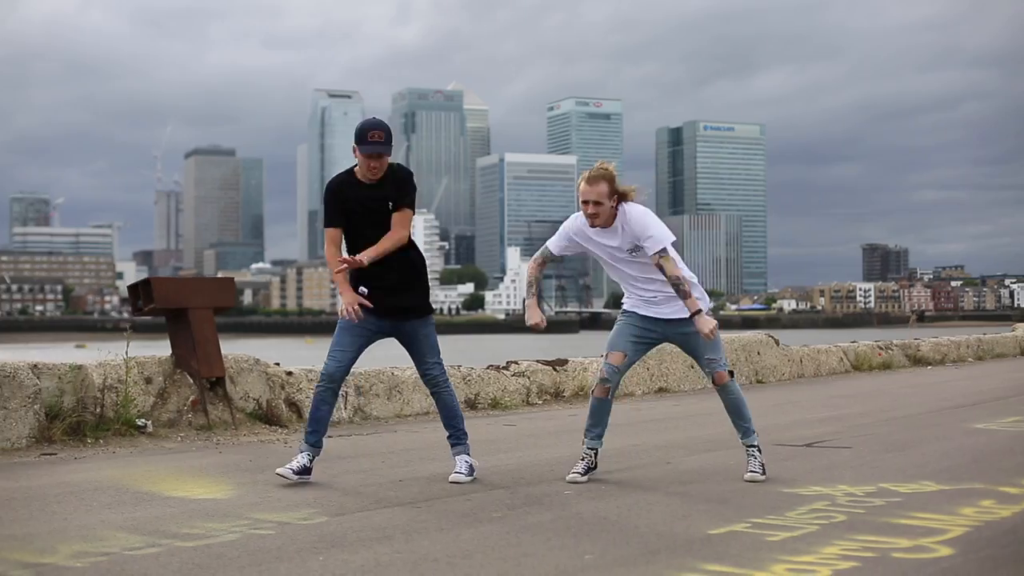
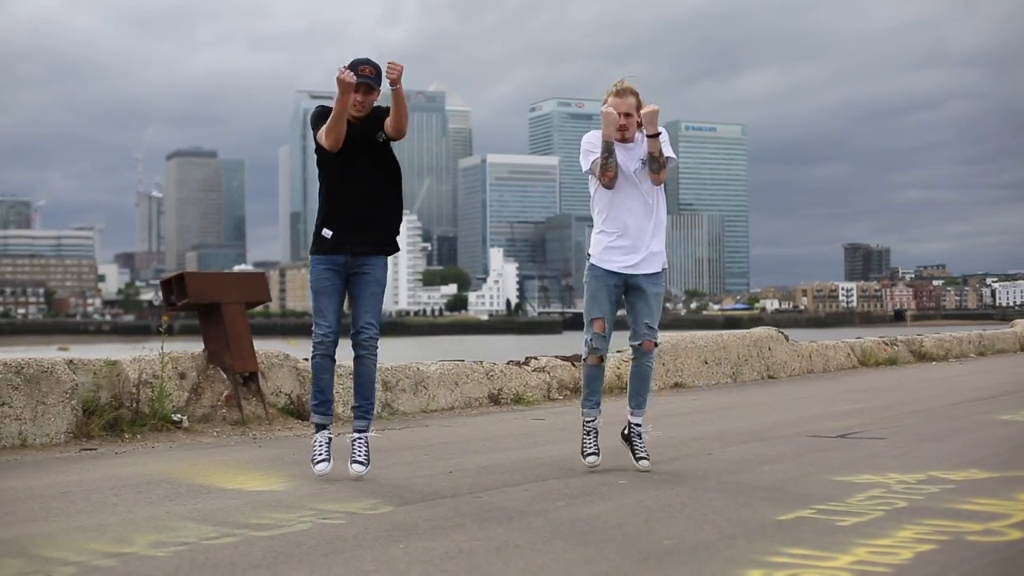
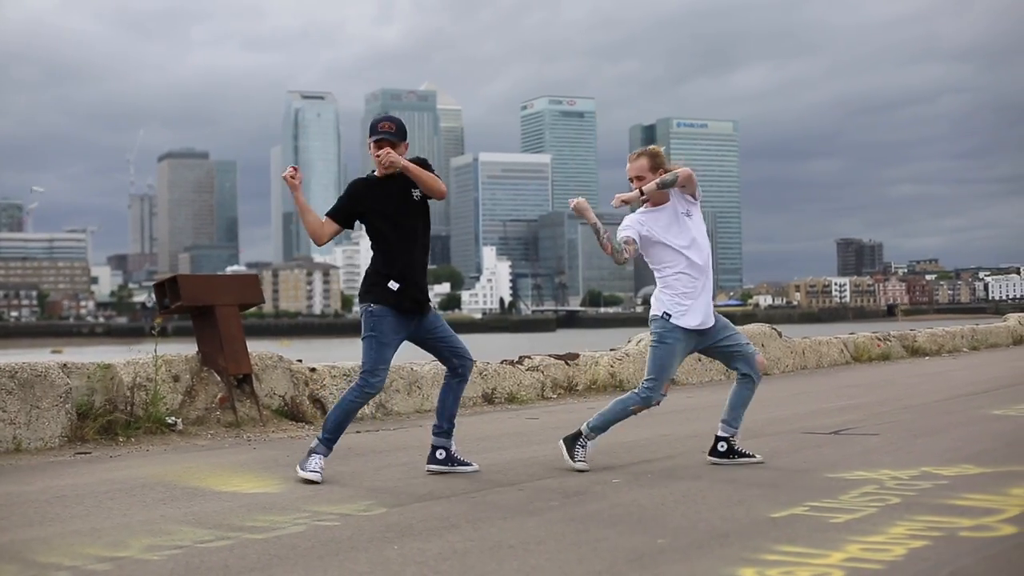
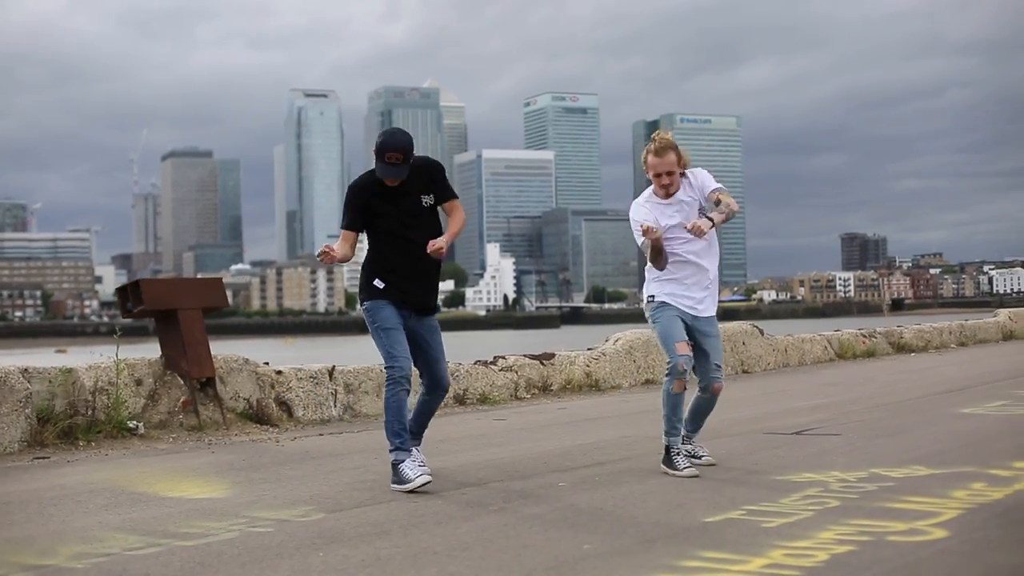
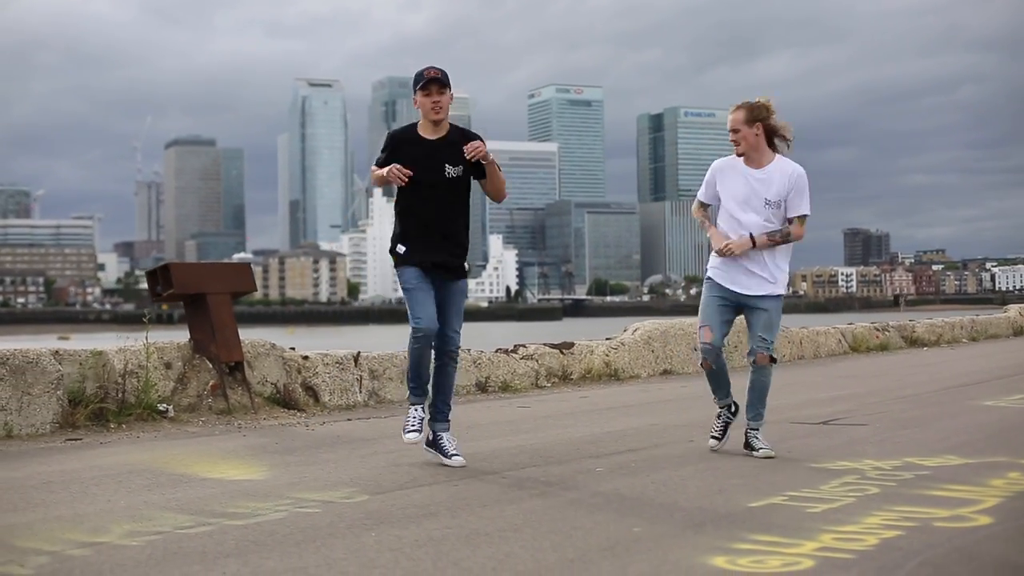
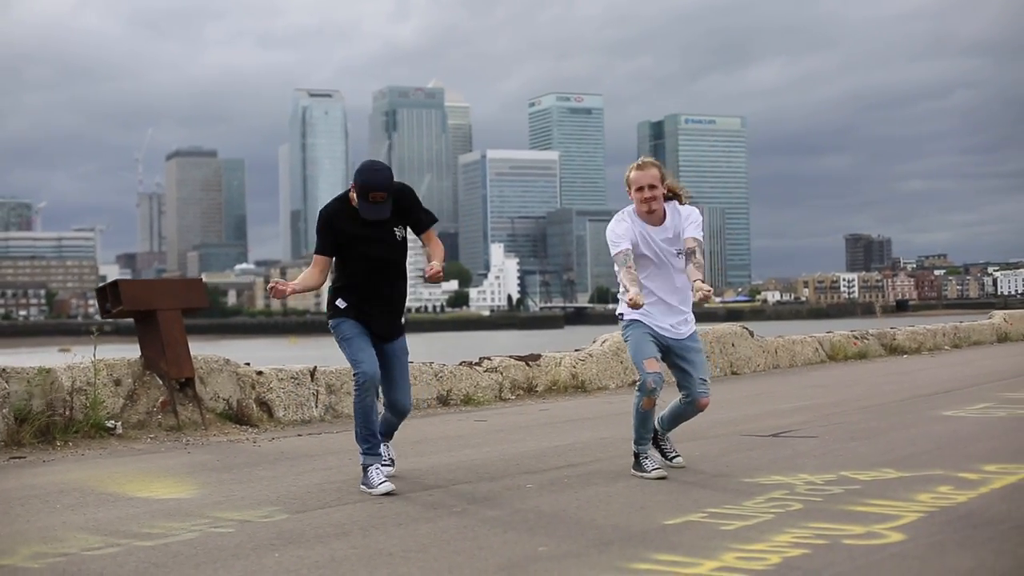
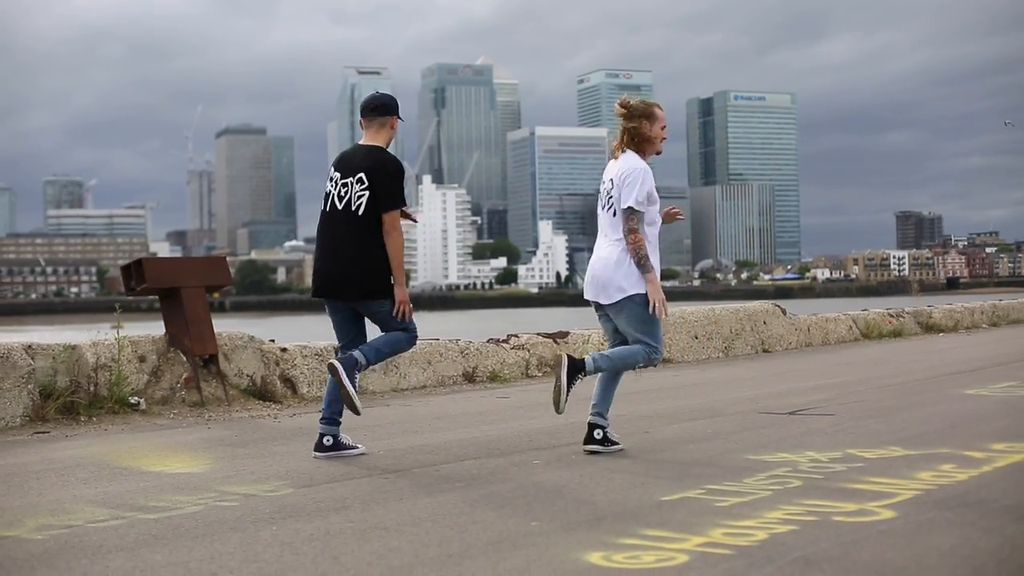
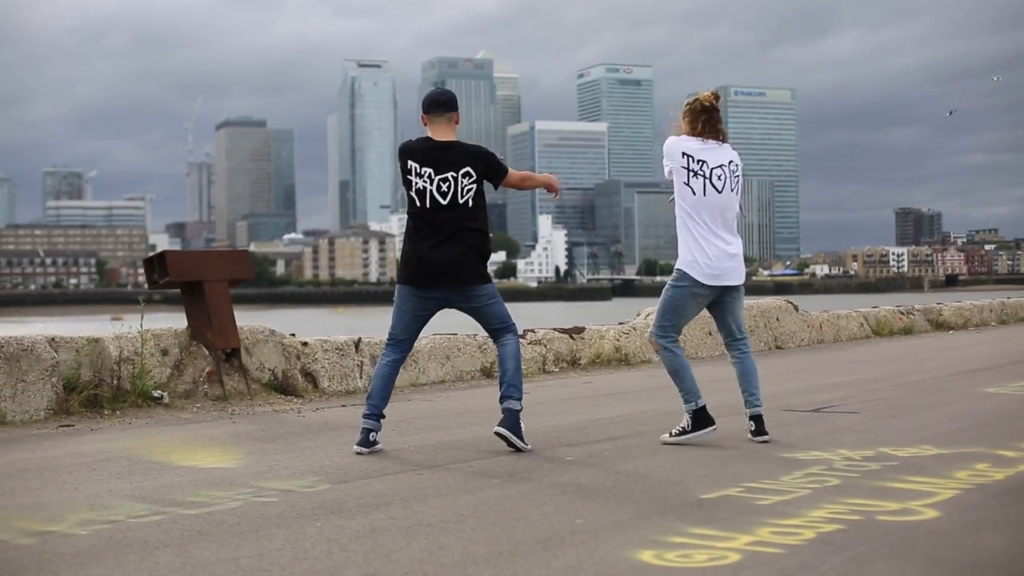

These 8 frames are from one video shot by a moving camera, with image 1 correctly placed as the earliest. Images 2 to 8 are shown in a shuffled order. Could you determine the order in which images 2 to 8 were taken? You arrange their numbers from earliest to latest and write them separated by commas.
2, 3, 4, 6, 5, 7, 8
